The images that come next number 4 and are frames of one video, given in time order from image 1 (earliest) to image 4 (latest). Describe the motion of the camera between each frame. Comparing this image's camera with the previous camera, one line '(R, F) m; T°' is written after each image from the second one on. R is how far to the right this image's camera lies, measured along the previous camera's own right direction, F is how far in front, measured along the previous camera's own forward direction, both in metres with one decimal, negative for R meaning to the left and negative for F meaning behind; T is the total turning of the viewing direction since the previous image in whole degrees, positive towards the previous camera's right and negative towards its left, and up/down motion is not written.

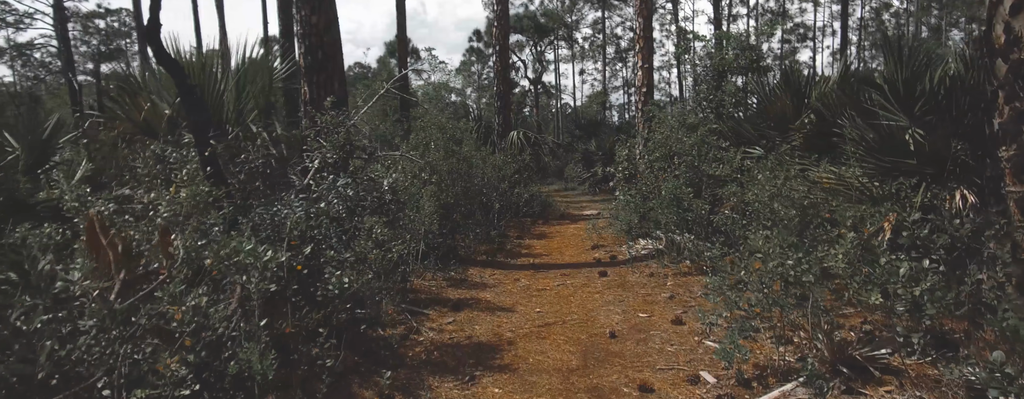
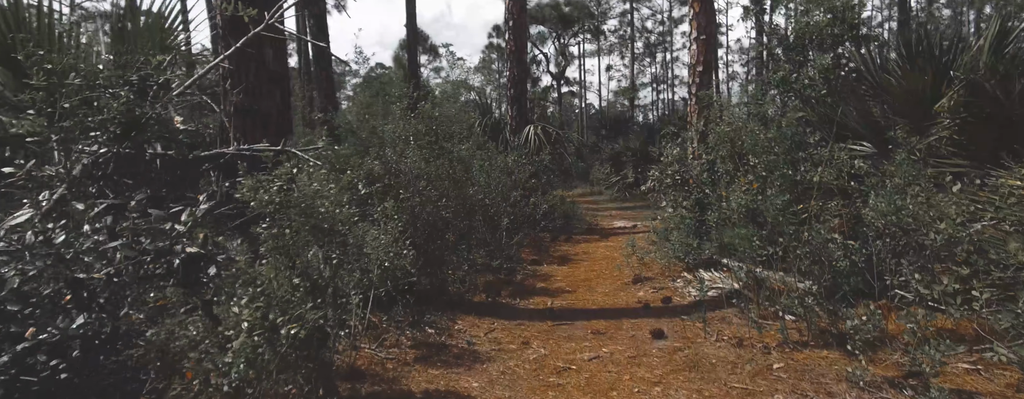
(+0.1, +1.7) m; -2°
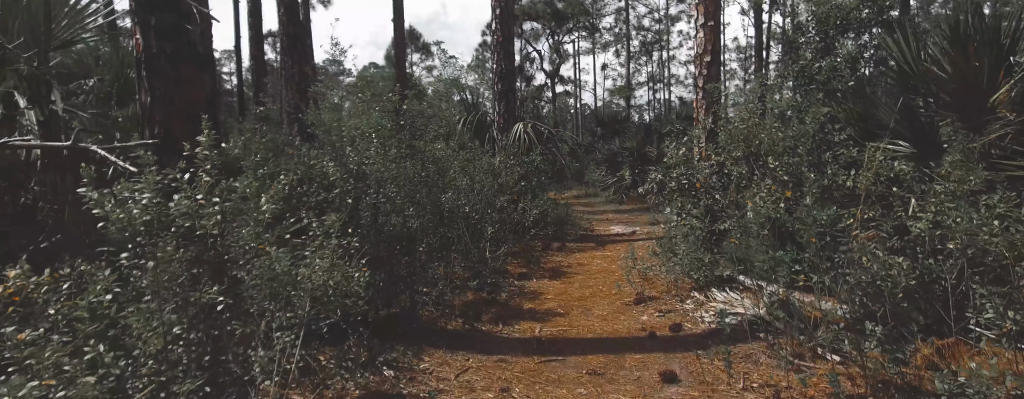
(+0.1, +0.6) m; +1°
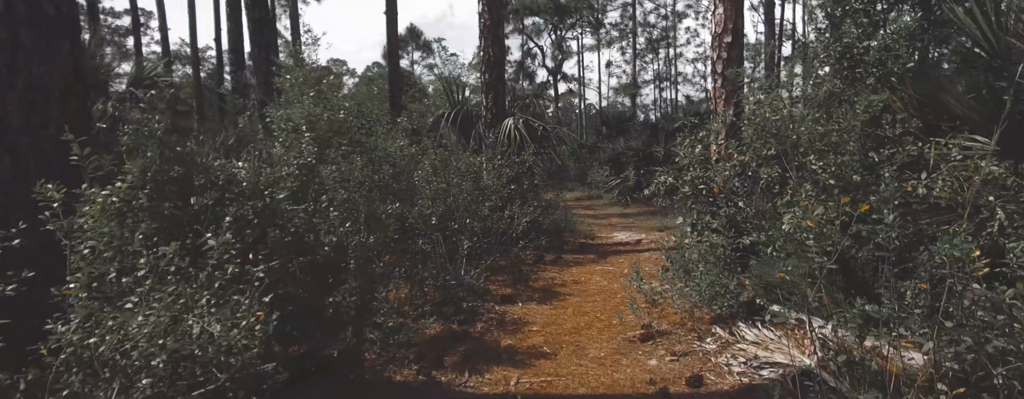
(+0.2, +0.8) m; -1°
